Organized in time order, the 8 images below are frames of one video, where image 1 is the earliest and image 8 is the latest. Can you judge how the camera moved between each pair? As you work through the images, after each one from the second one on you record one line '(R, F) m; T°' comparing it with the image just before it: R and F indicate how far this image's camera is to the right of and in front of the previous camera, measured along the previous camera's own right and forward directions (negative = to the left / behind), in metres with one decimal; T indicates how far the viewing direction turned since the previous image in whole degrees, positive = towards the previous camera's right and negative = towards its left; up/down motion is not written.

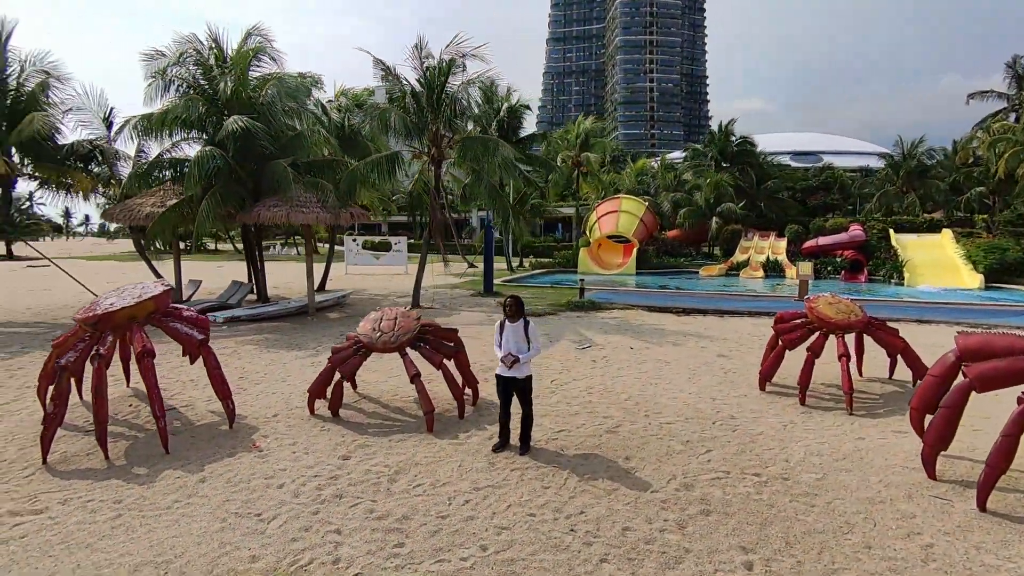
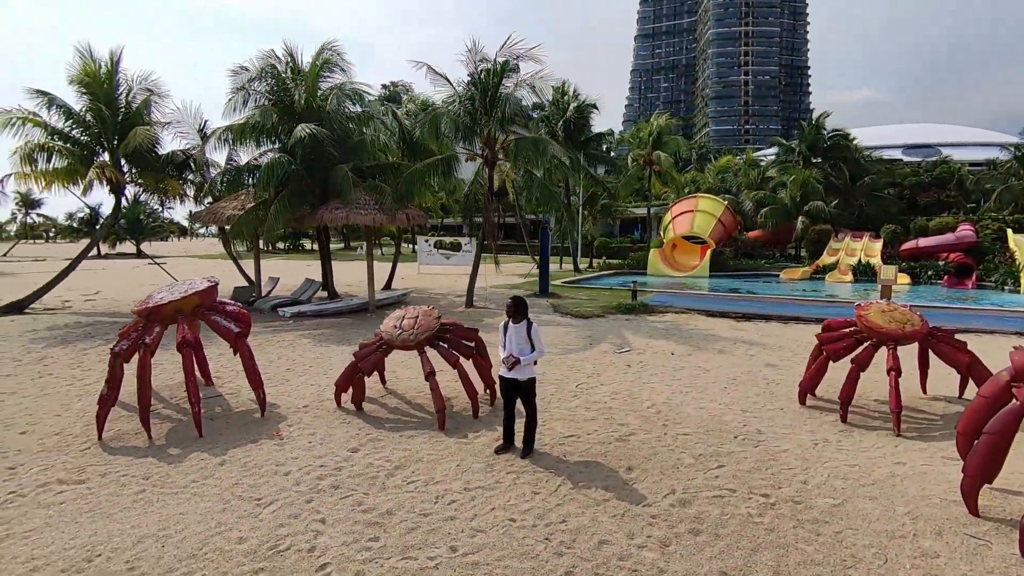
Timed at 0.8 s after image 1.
(+0.8, +0.1) m; -9°
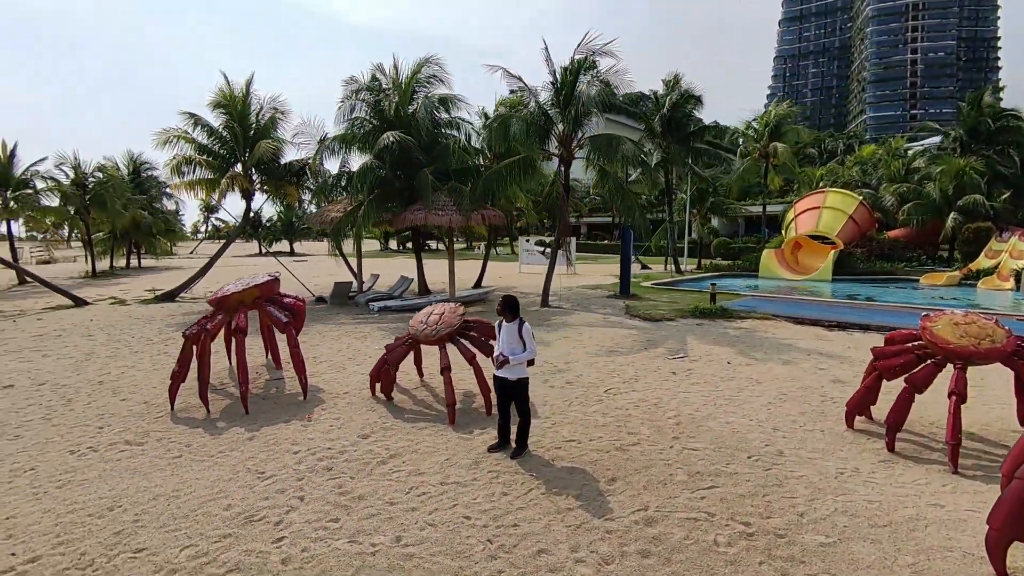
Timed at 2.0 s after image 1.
(+1.3, +0.2) m; -13°
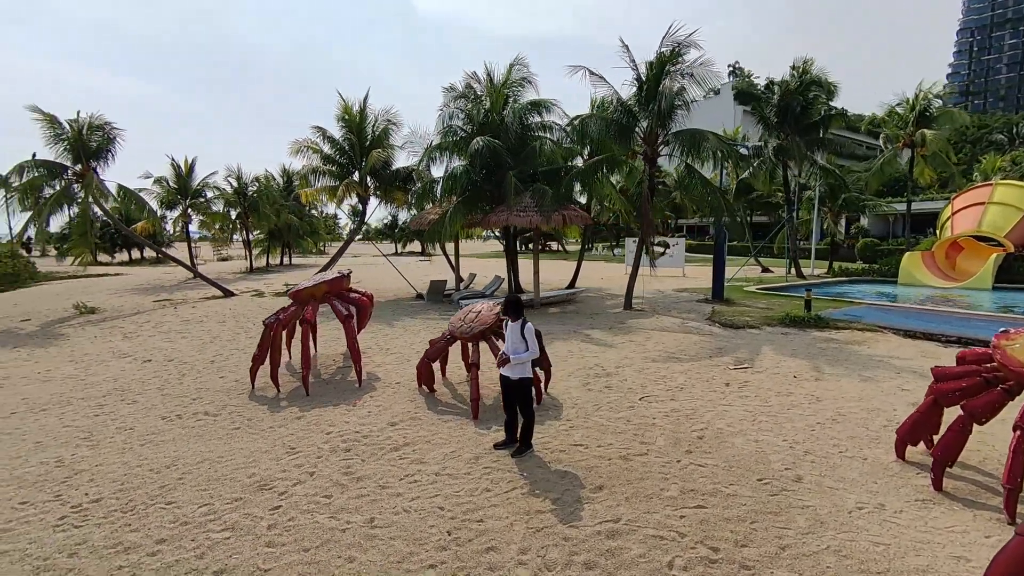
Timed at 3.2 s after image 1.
(+1.2, +0.1) m; -14°
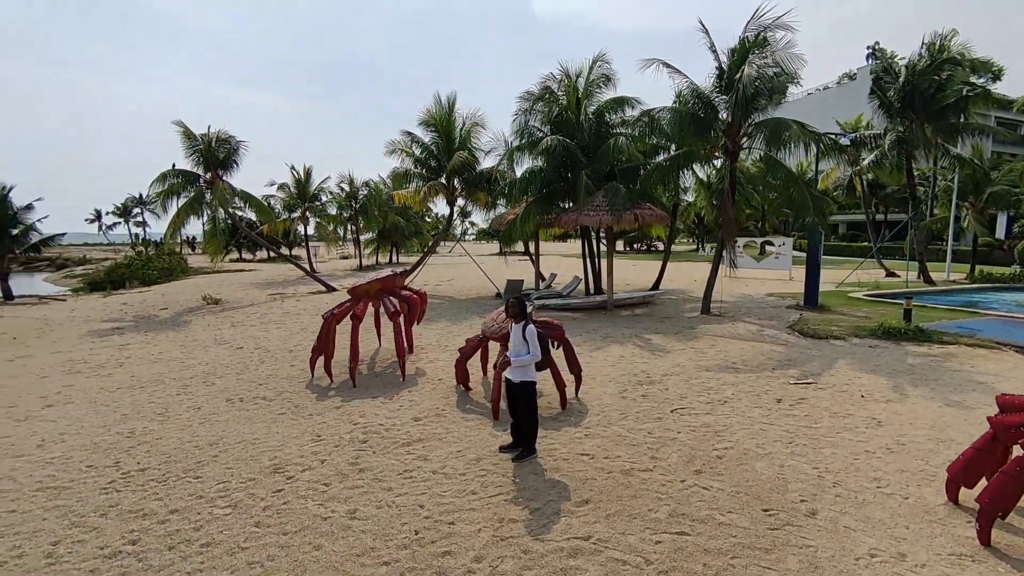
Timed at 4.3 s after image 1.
(+1.0, +0.2) m; -12°
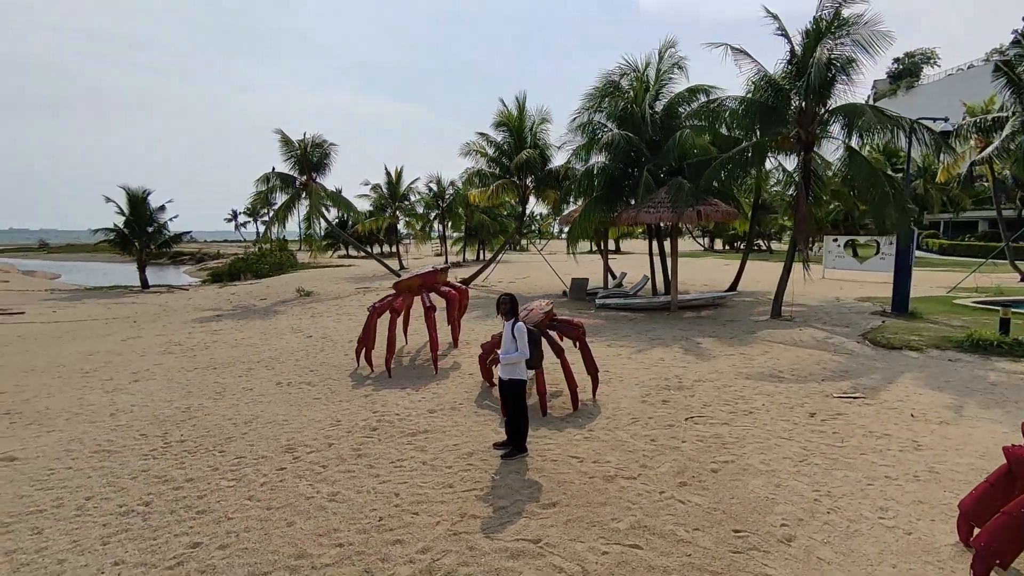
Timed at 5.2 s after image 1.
(+1.0, +0.1) m; -10°
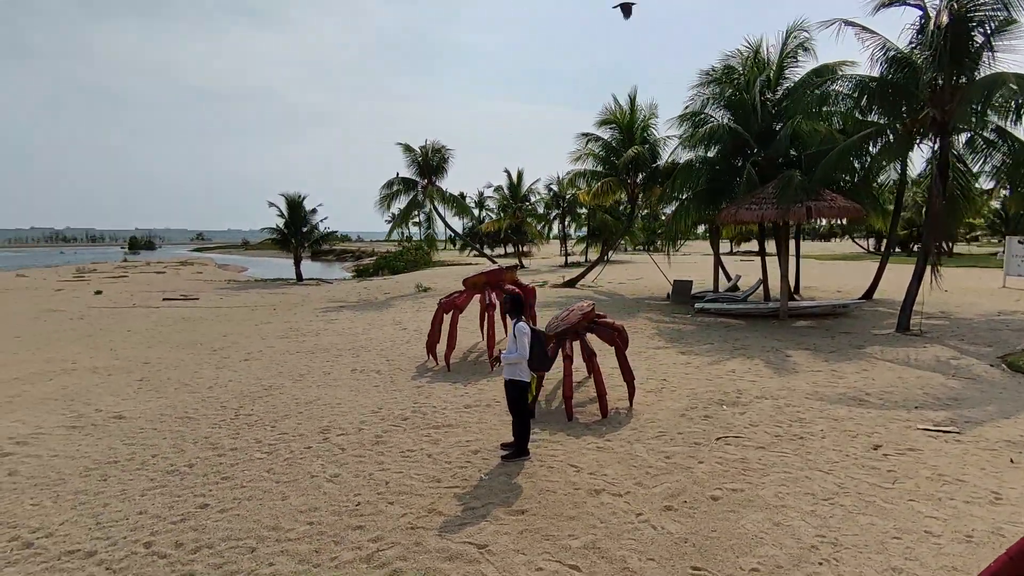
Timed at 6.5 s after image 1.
(+1.2, +0.3) m; -15°
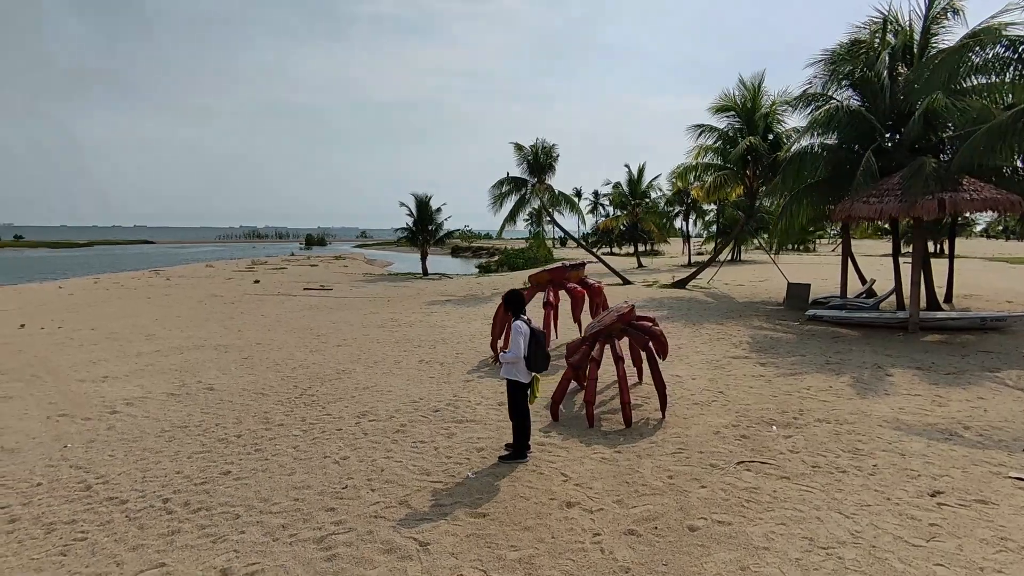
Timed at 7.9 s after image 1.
(+1.2, +0.3) m; -14°
